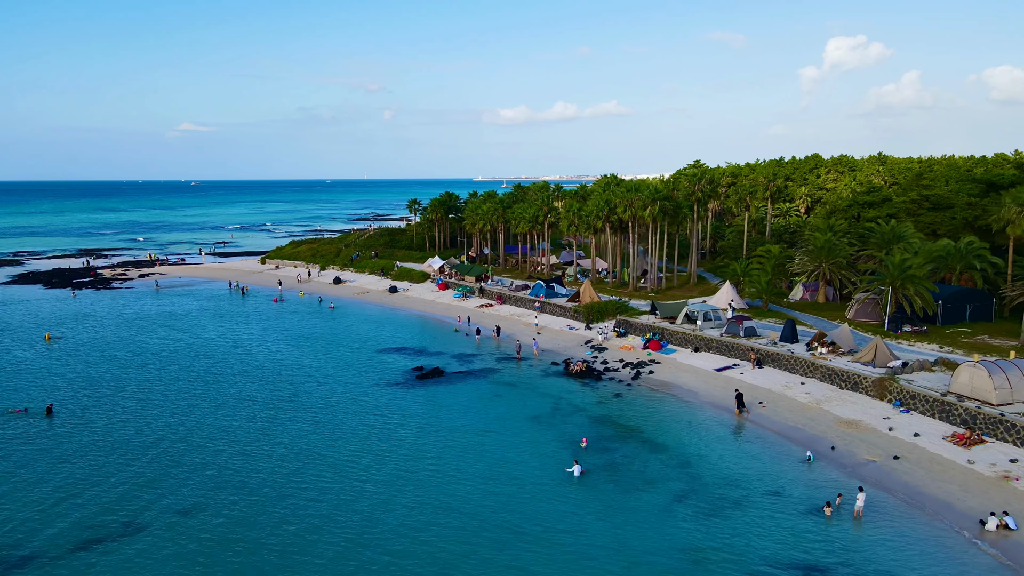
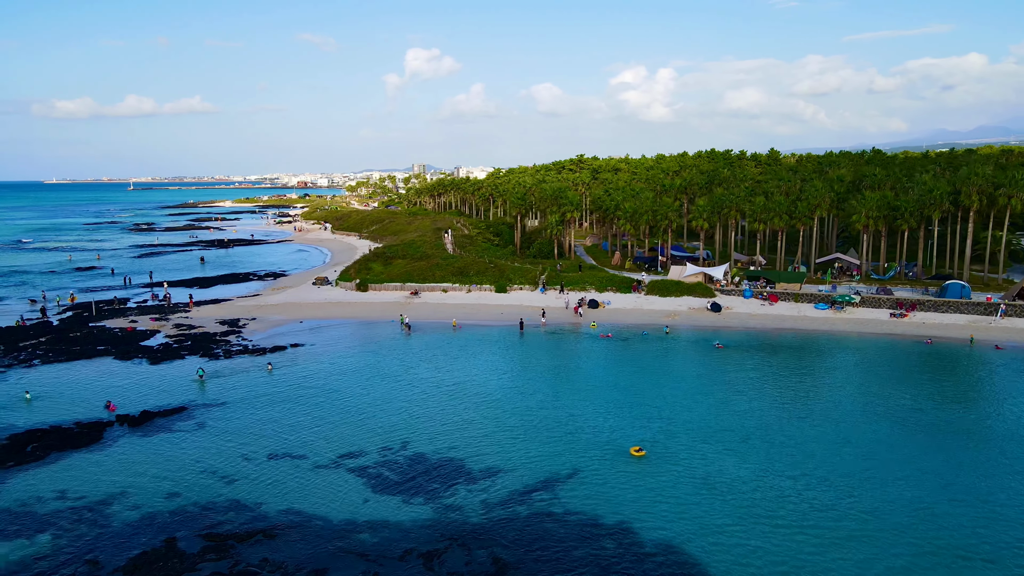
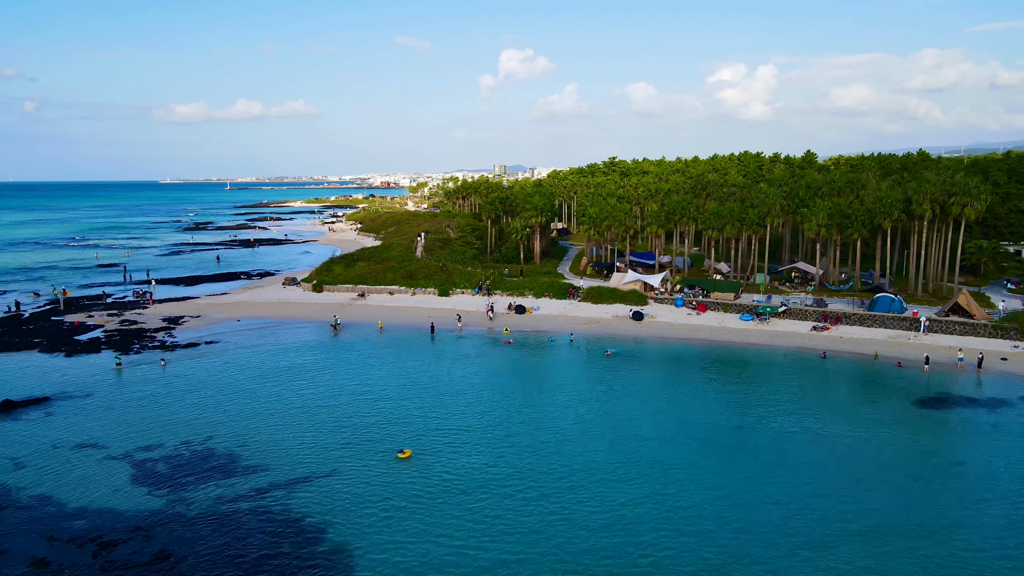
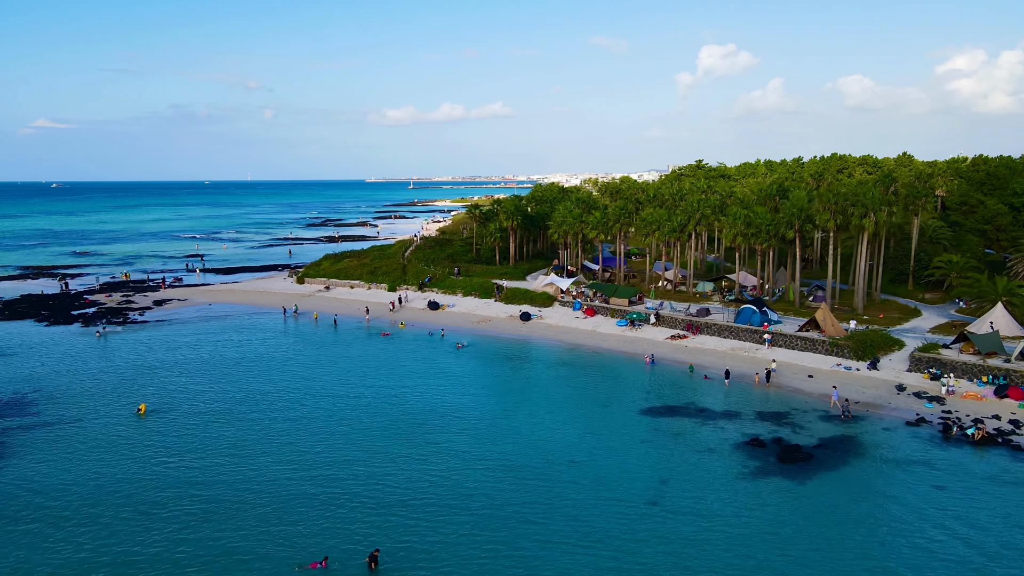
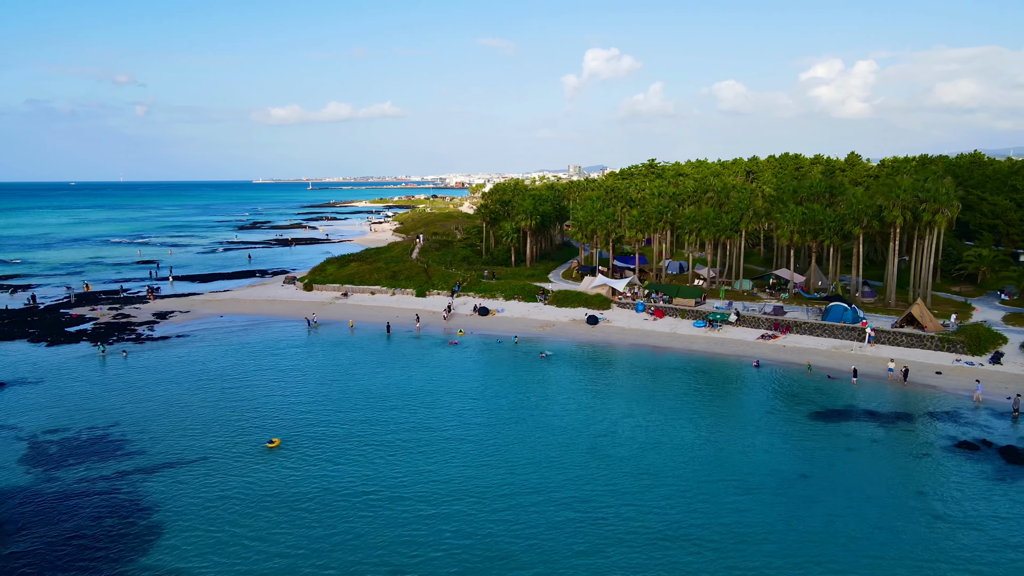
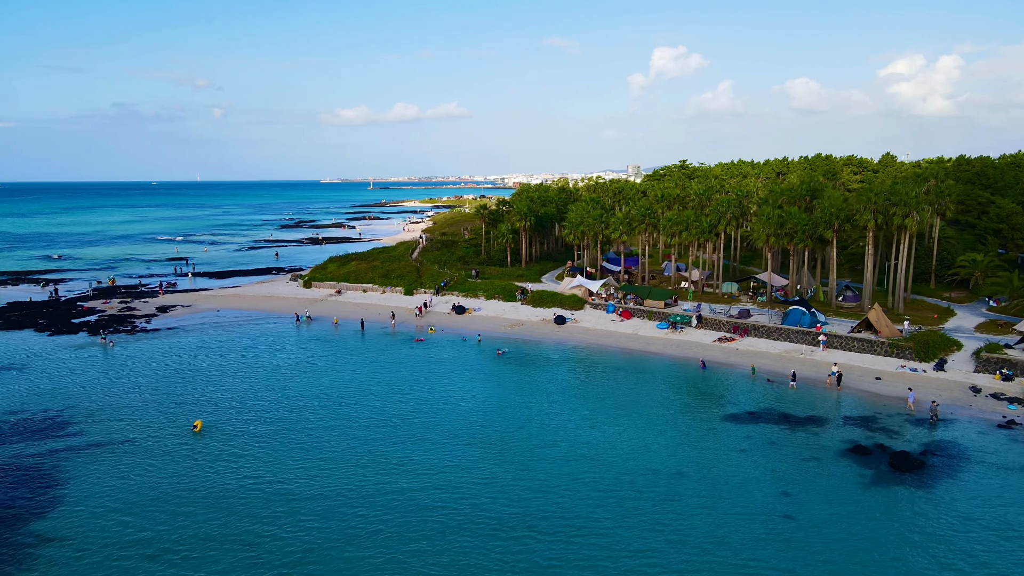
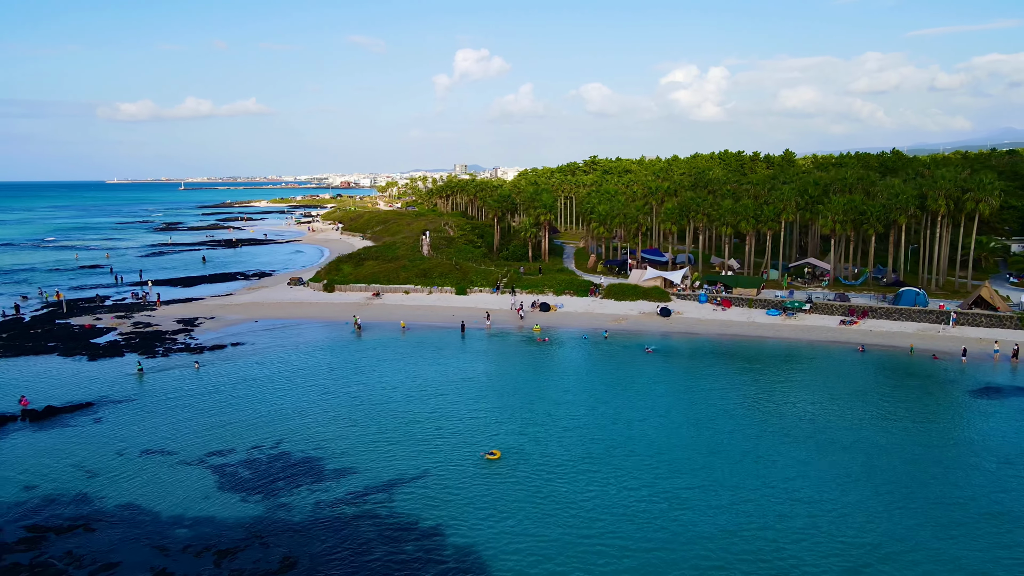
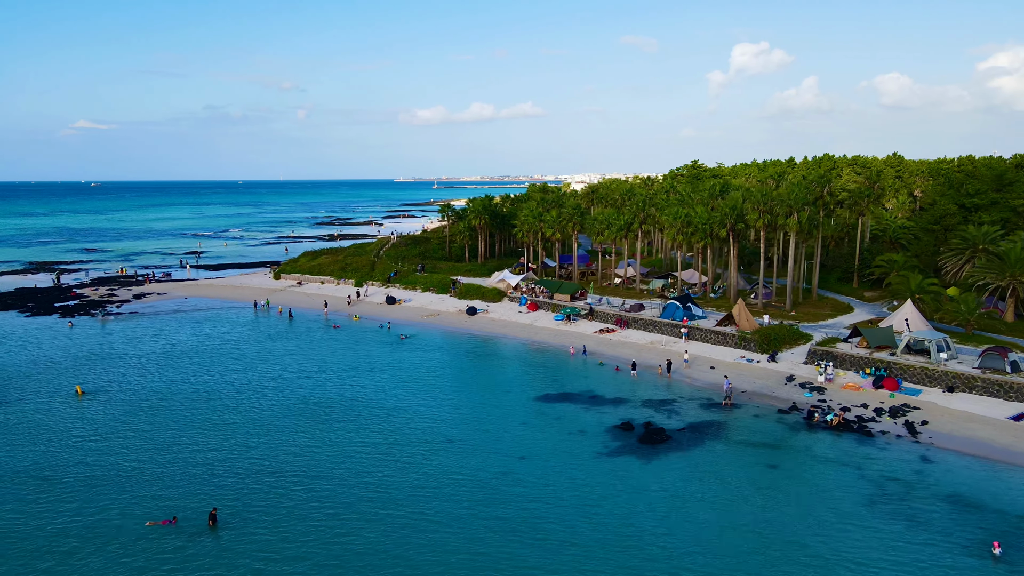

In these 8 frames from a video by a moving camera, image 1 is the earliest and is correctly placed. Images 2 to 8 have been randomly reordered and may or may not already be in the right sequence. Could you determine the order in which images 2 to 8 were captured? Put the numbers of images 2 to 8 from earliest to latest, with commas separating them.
8, 4, 6, 5, 3, 7, 2
